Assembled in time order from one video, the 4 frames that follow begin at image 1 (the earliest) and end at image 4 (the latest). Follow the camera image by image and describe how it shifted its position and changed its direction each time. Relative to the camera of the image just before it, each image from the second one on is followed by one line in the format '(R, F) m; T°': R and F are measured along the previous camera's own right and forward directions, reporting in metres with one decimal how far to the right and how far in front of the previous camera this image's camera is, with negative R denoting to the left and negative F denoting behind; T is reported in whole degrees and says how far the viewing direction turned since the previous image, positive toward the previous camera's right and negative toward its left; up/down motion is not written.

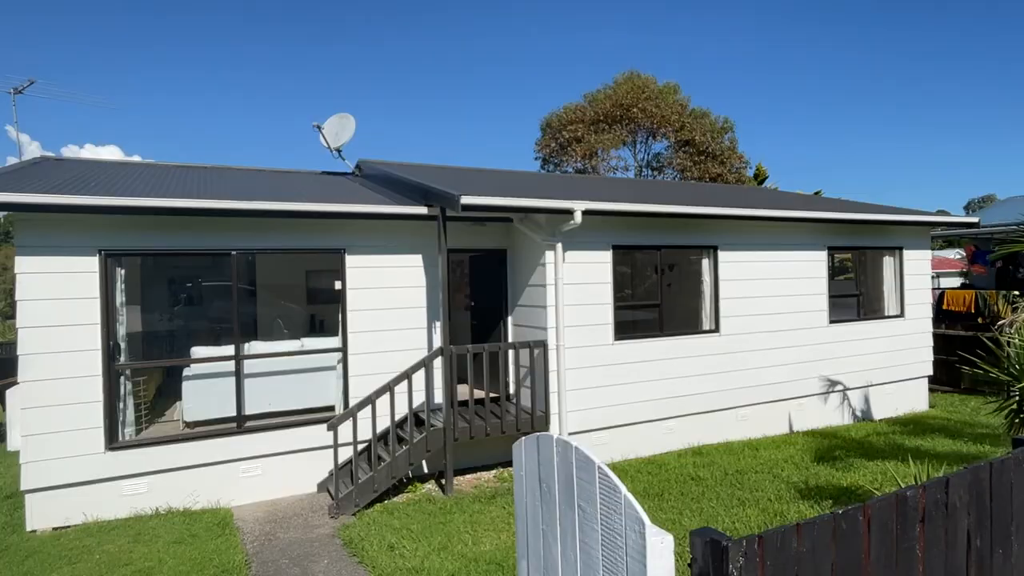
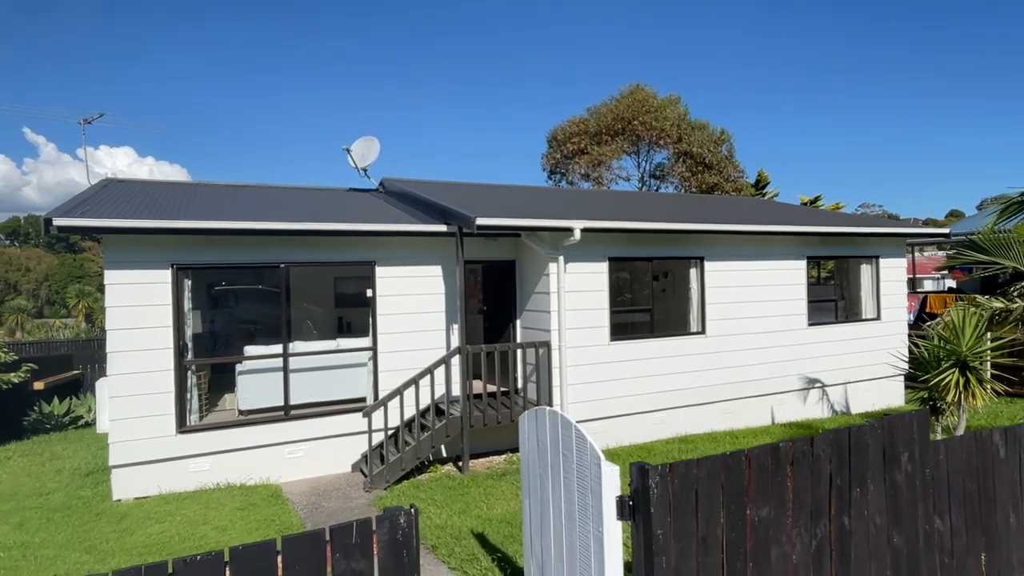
(0.0, -0.9) m; -1°
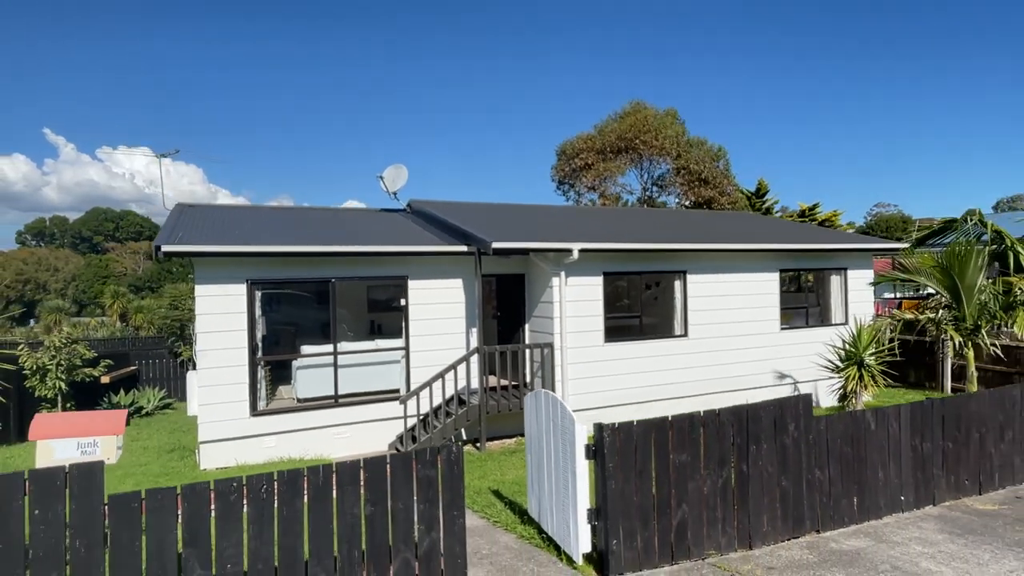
(0.0, -1.5) m; -1°
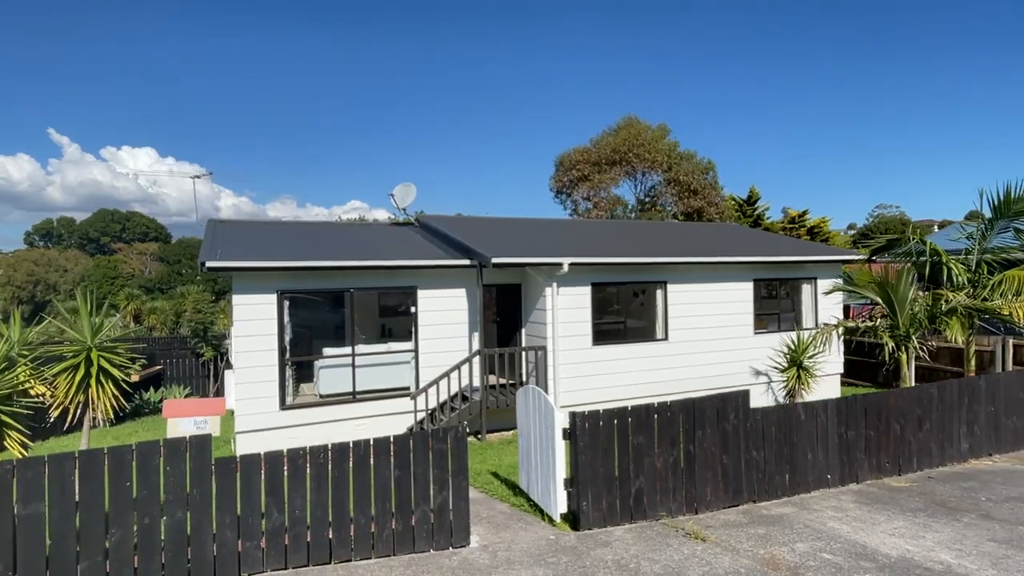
(+0.1, -1.1) m; 0°
